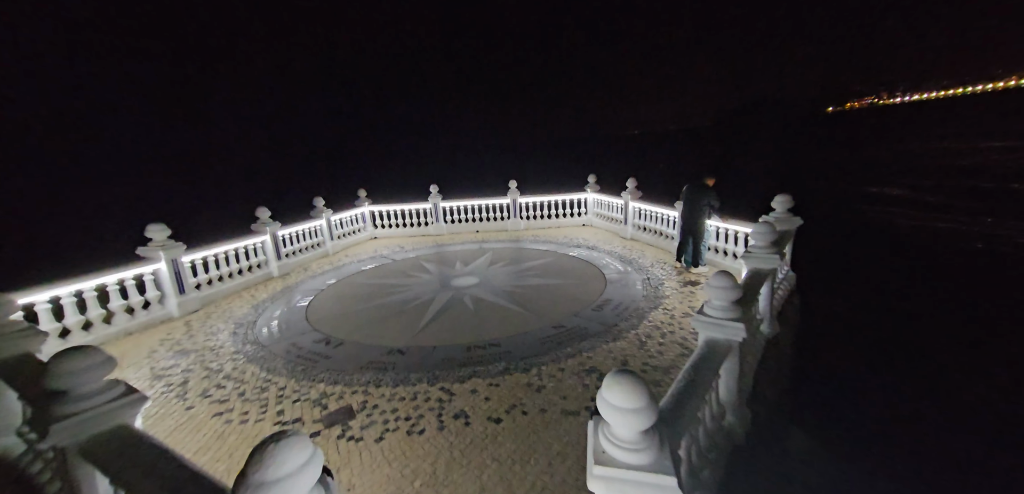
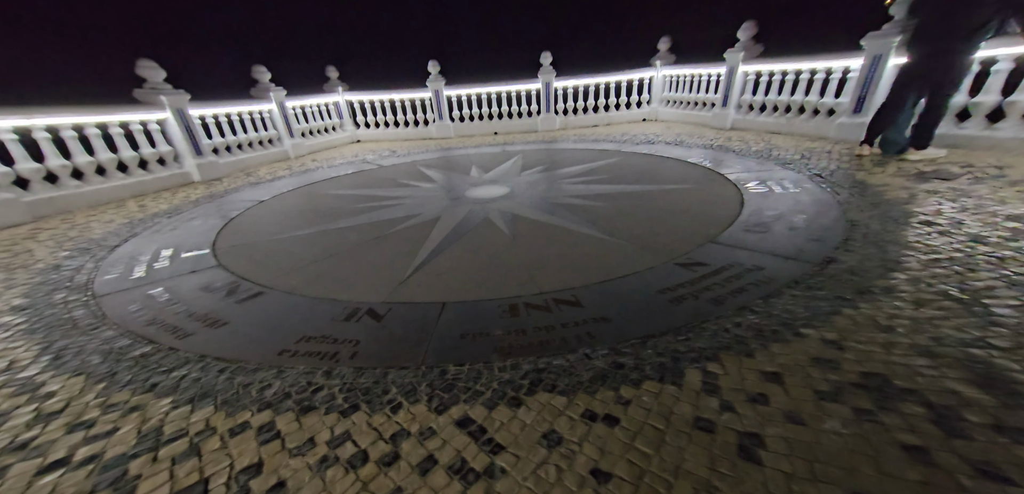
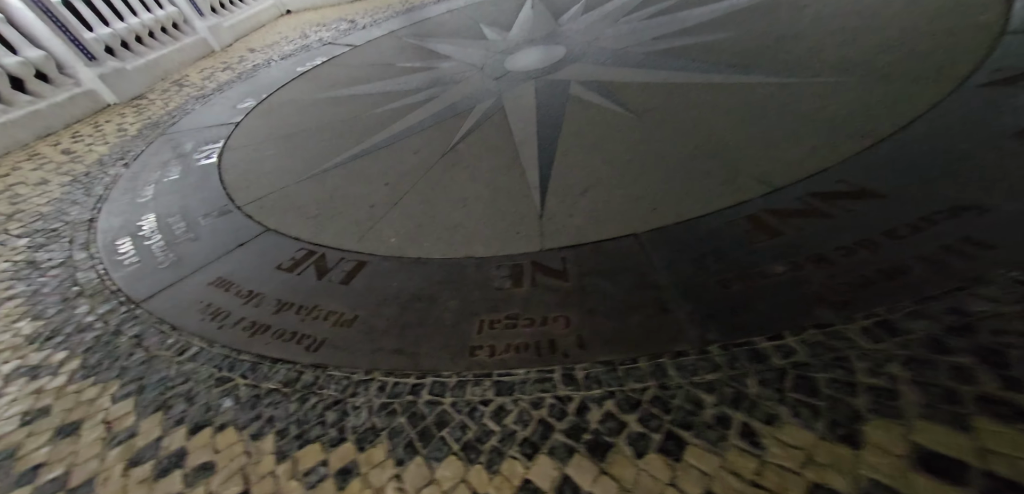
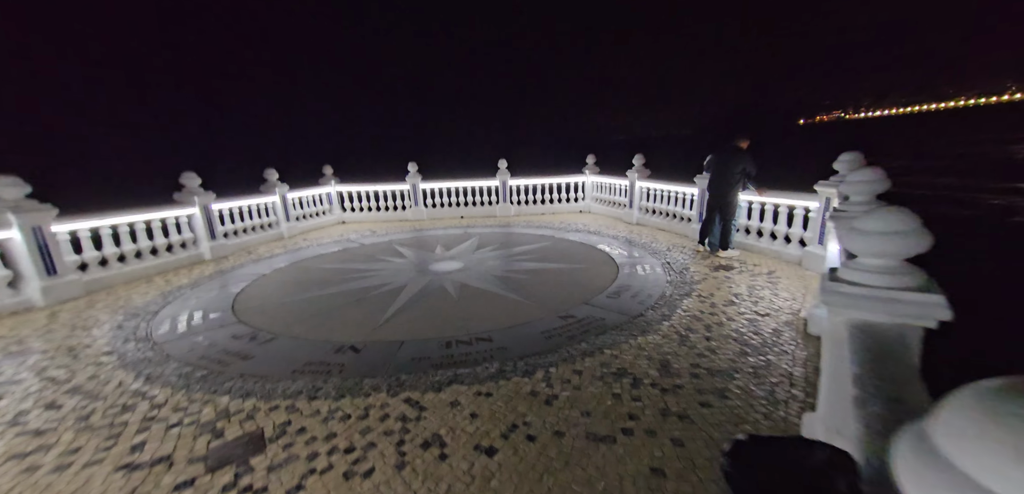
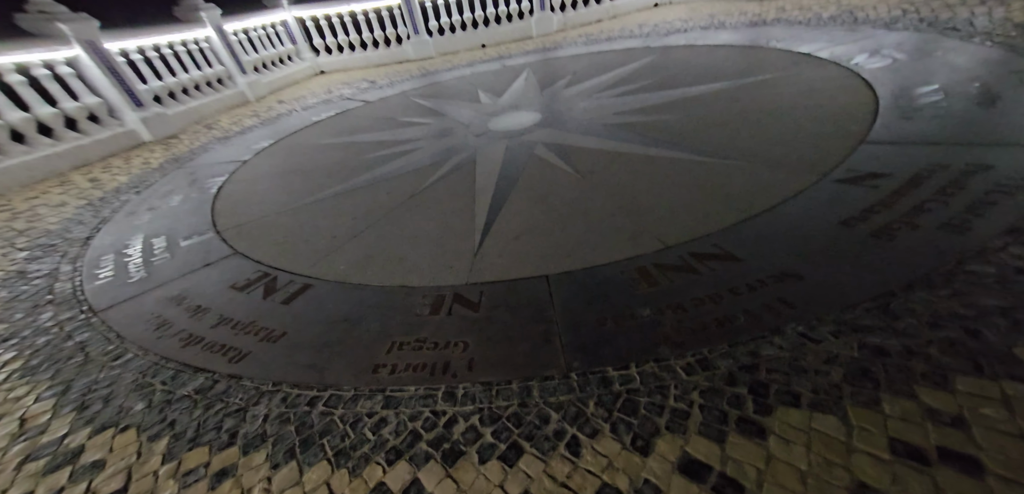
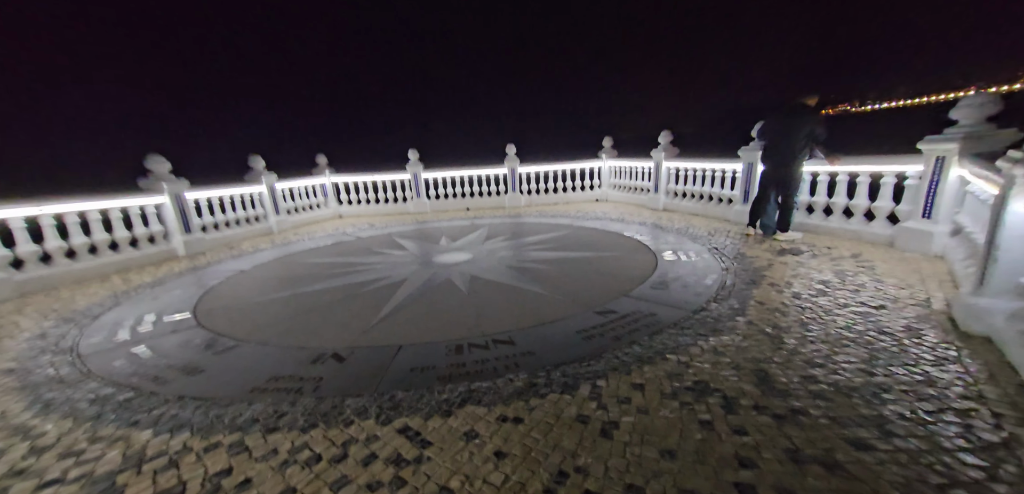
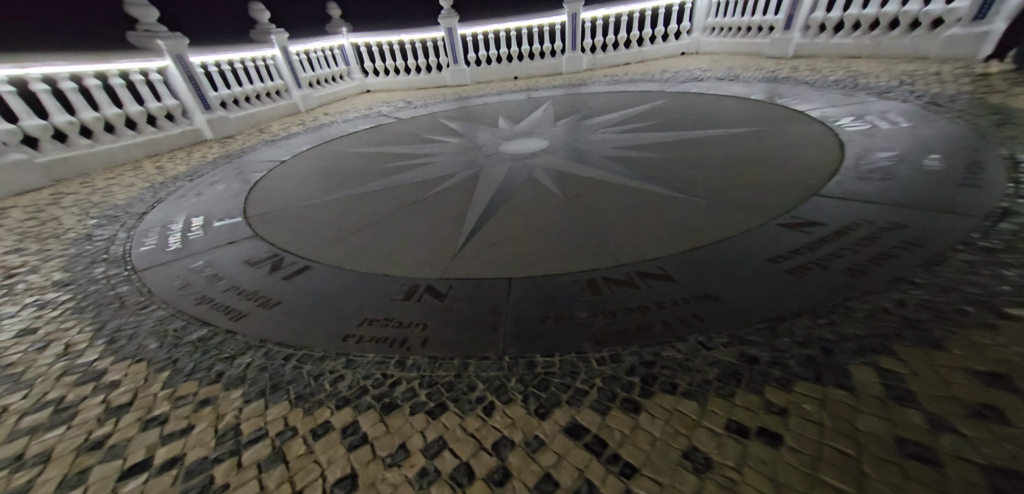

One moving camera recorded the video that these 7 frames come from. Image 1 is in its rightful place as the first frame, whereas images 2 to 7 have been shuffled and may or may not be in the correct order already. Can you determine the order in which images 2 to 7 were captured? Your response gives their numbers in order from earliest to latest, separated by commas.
4, 6, 2, 7, 5, 3
